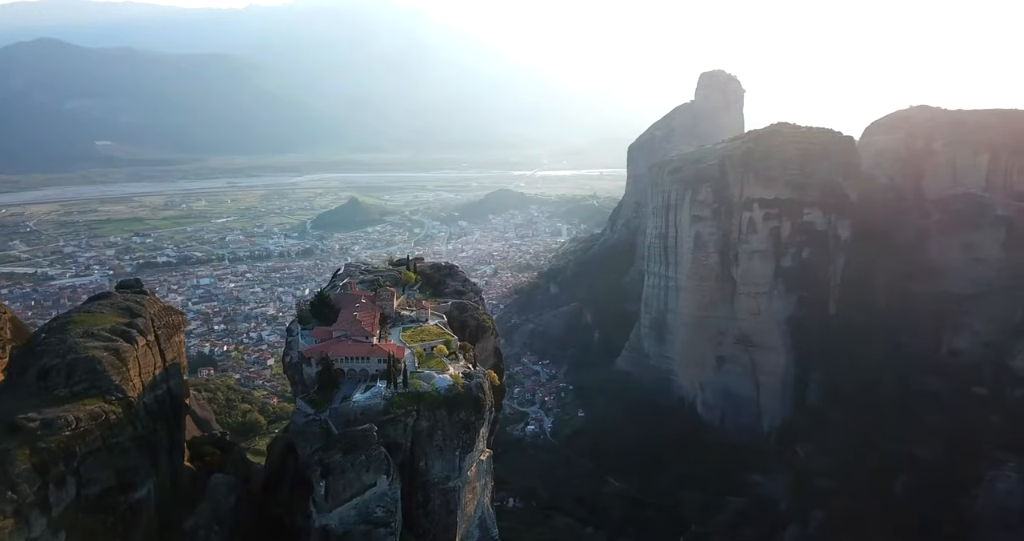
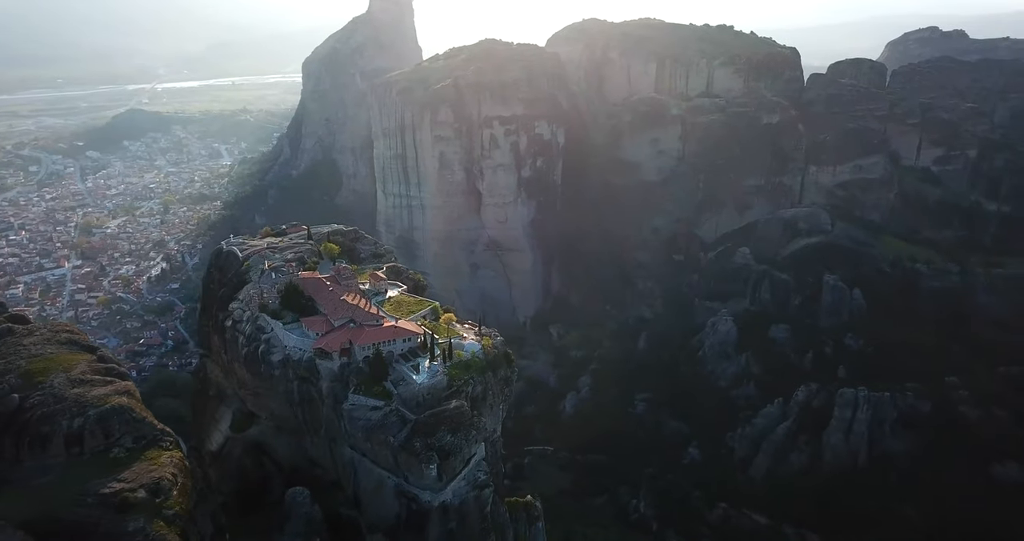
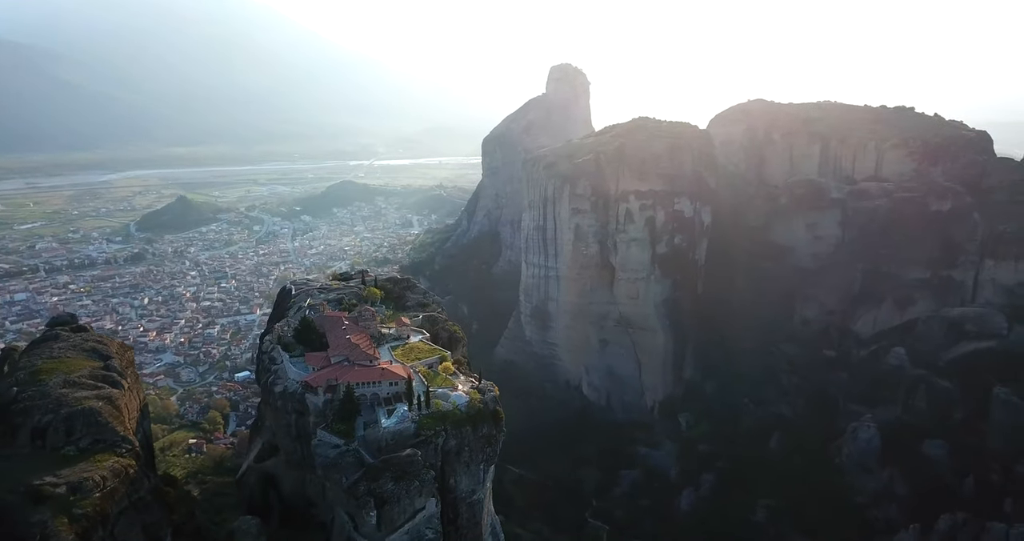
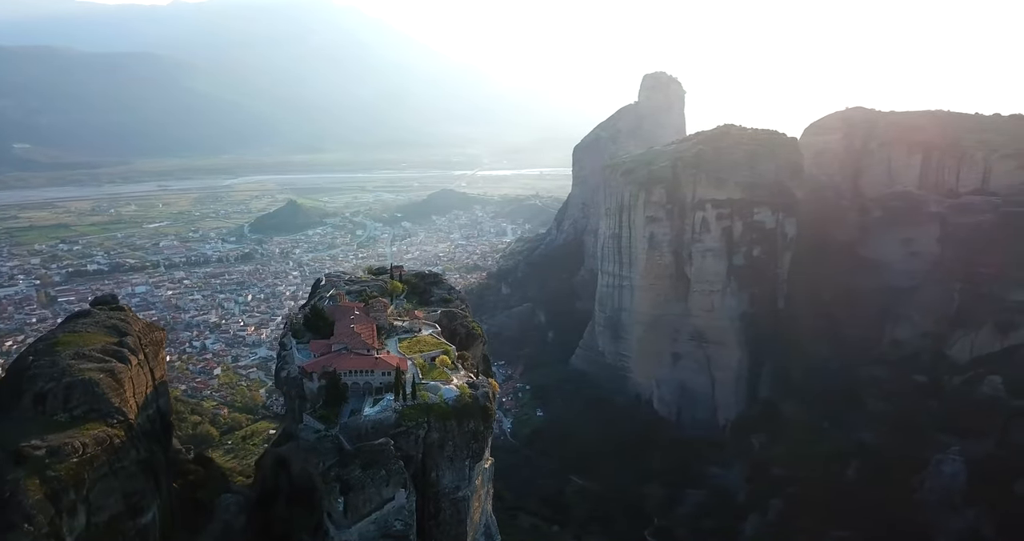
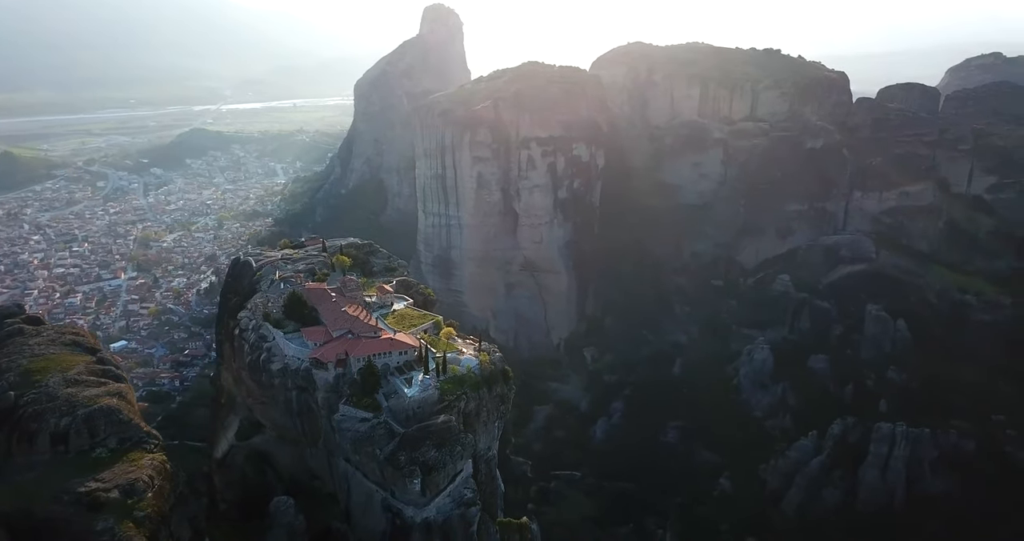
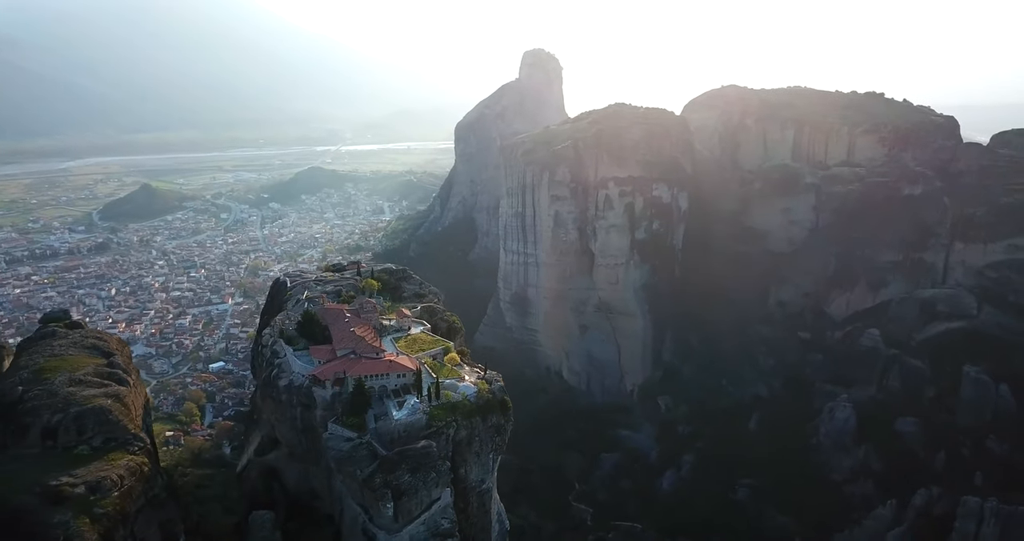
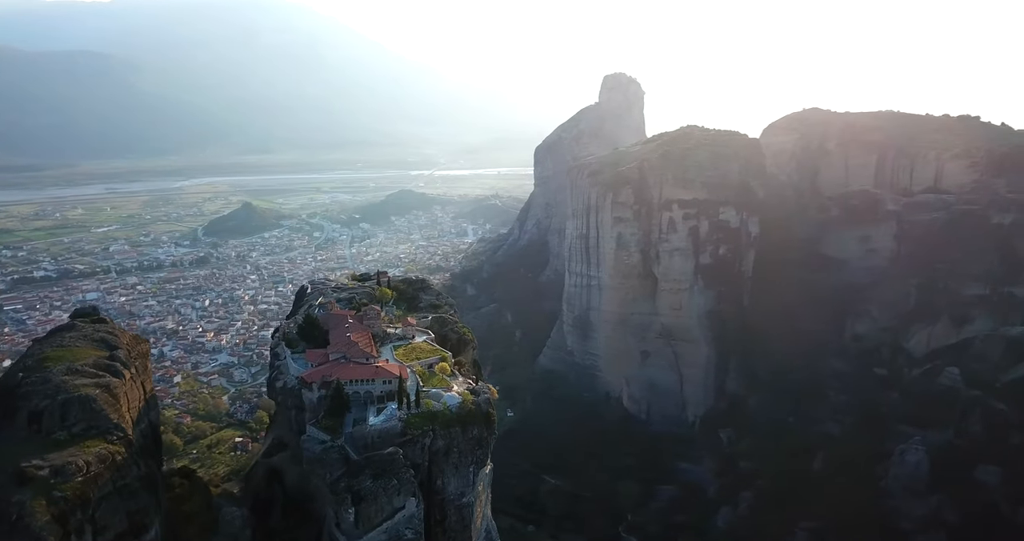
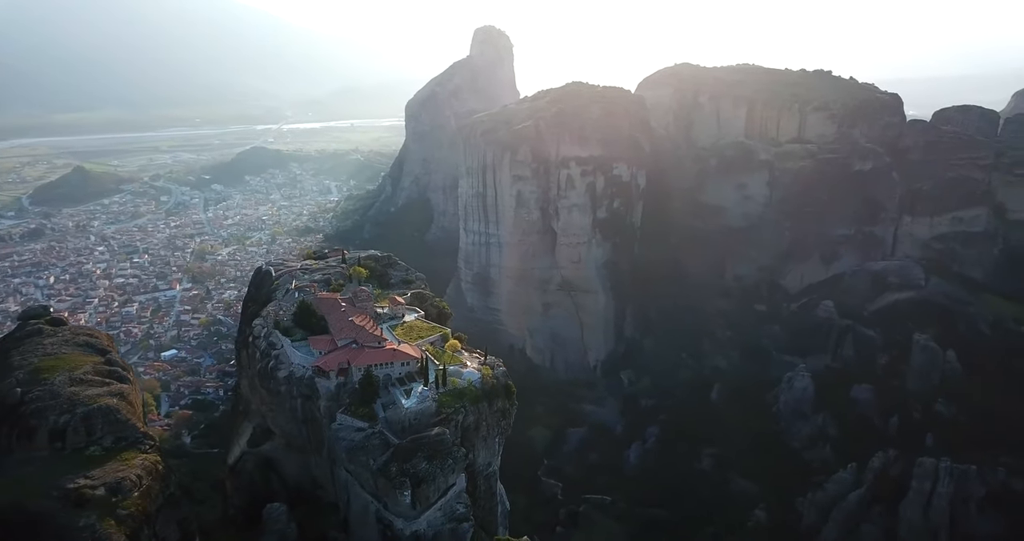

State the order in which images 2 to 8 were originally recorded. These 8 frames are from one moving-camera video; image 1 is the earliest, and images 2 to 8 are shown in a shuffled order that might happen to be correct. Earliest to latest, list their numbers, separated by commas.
4, 7, 3, 6, 8, 5, 2
